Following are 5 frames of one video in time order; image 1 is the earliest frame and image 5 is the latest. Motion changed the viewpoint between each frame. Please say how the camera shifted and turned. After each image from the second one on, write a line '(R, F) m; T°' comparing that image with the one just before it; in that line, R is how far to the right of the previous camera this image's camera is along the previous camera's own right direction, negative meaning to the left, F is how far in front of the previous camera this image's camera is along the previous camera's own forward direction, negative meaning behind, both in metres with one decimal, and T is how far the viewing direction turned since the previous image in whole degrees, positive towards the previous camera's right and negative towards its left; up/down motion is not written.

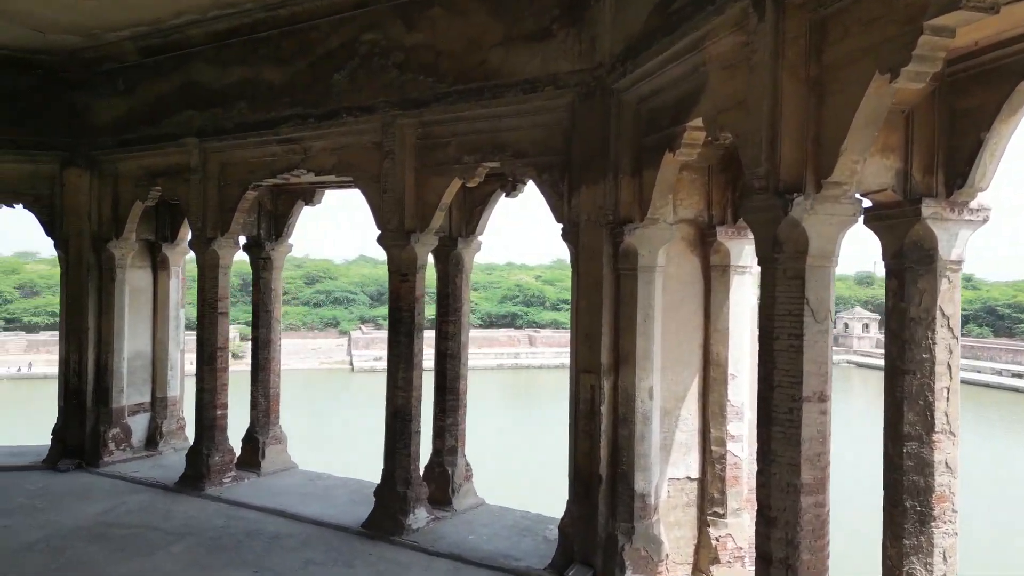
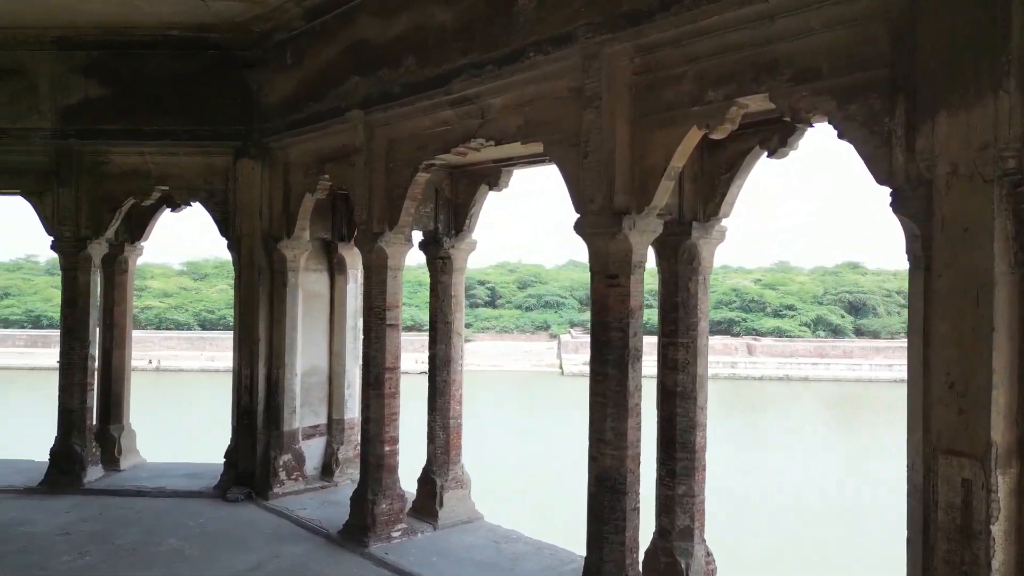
(-0.3, +2.0) m; -17°
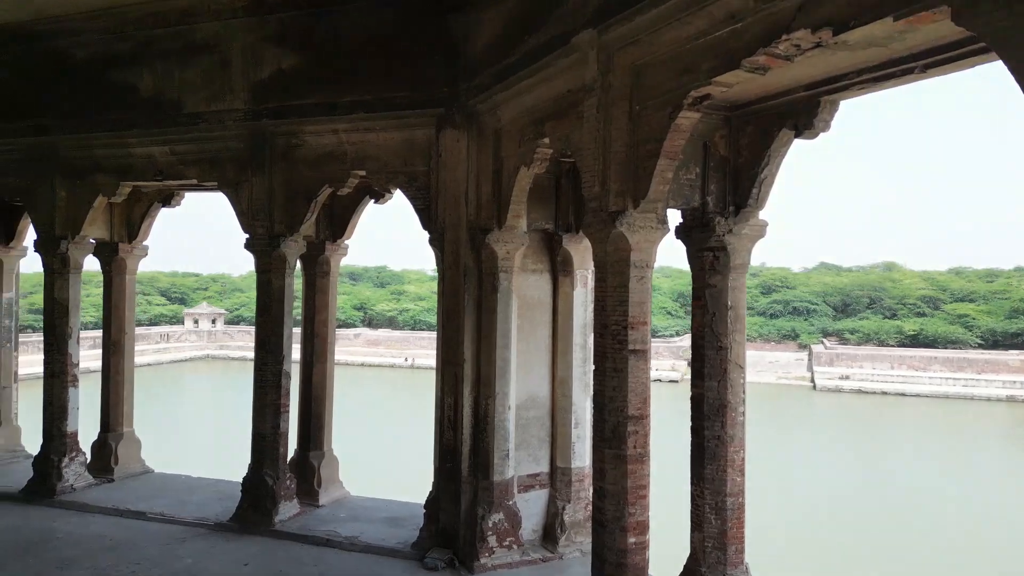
(-0.4, +2.1) m; -19°
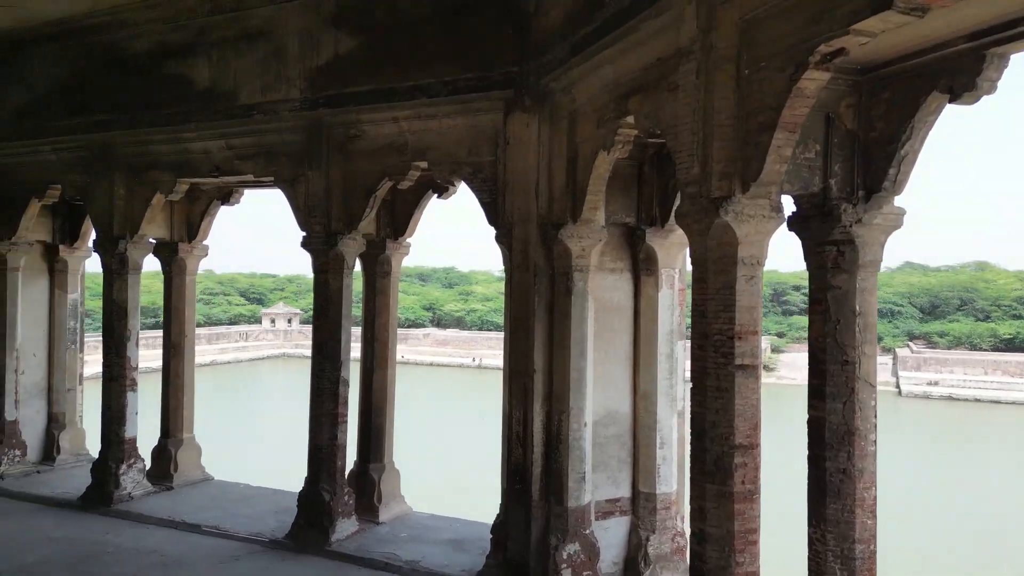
(-0.1, +0.6) m; -5°
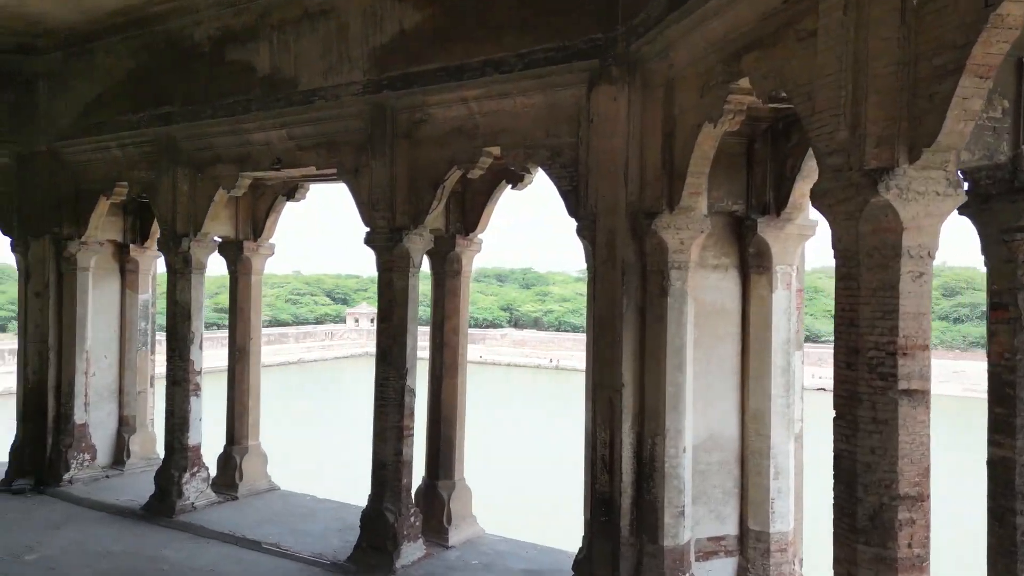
(0.0, +0.7) m; -6°
